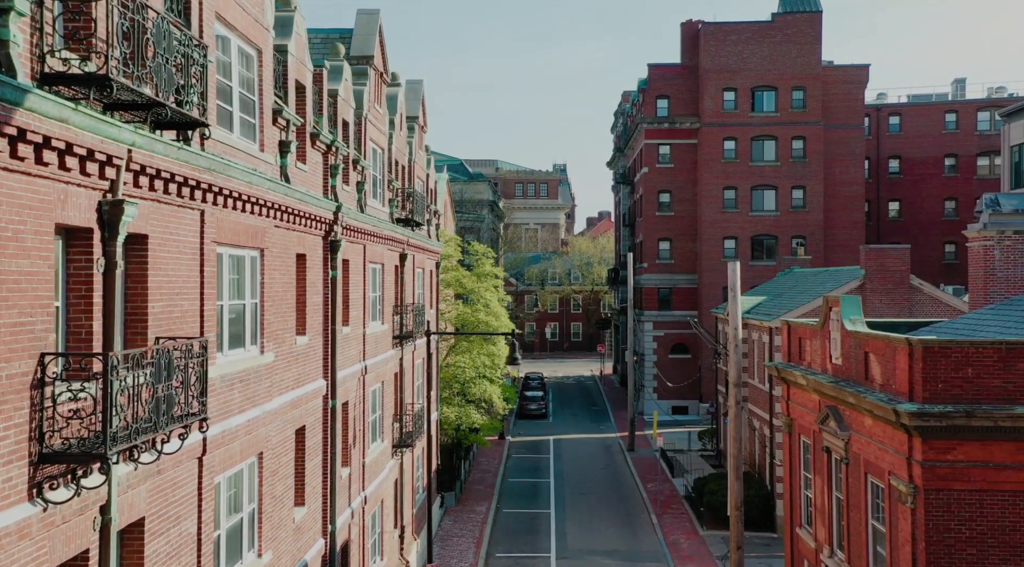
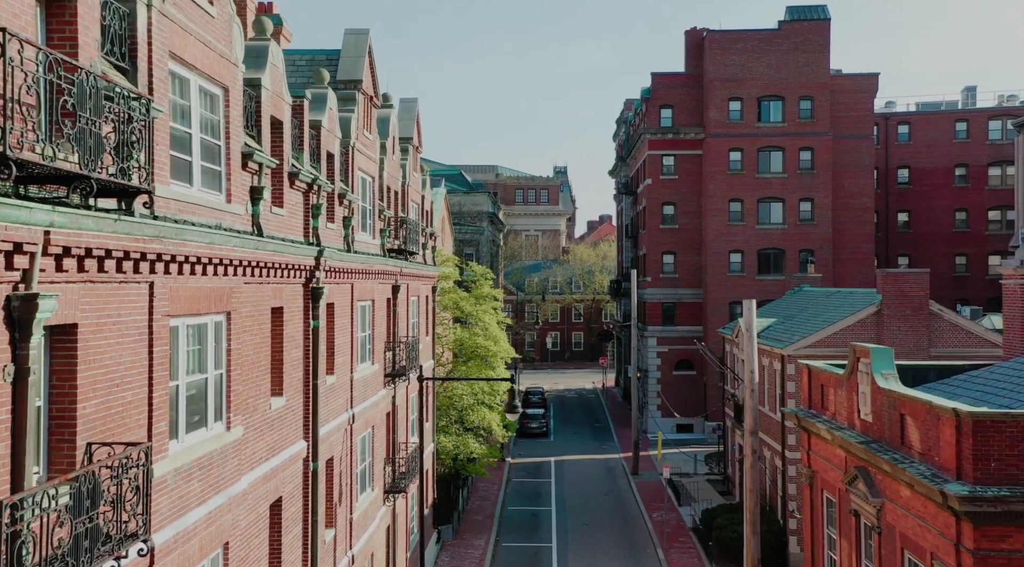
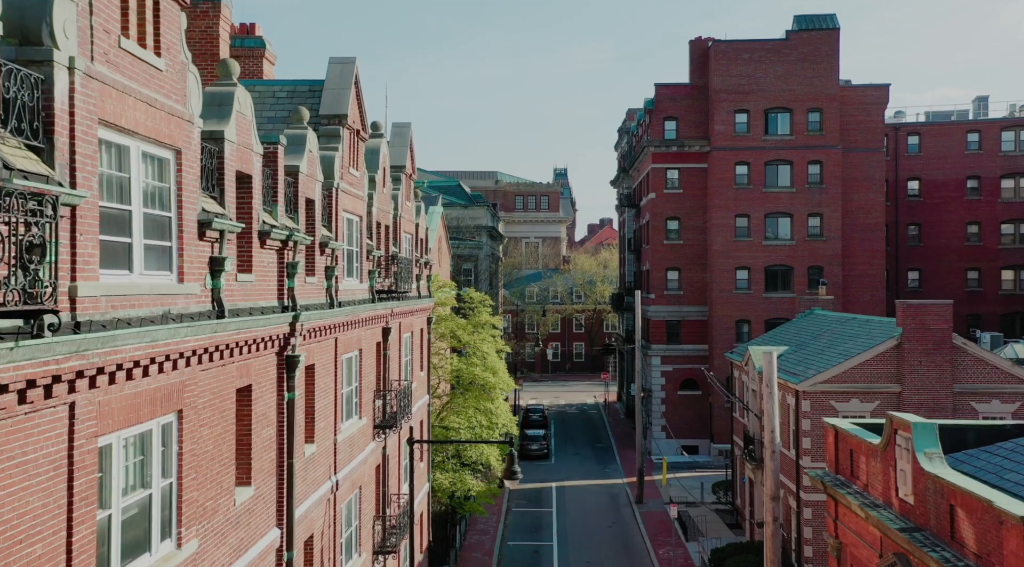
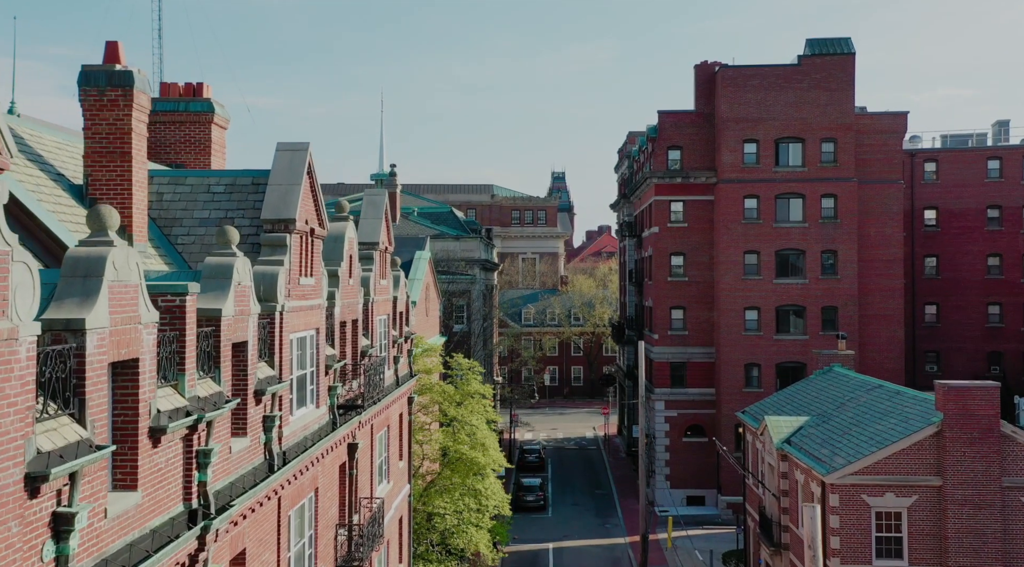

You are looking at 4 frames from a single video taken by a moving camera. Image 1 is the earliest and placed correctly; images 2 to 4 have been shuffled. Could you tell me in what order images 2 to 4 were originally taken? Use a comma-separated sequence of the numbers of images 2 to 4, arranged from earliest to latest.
2, 3, 4
